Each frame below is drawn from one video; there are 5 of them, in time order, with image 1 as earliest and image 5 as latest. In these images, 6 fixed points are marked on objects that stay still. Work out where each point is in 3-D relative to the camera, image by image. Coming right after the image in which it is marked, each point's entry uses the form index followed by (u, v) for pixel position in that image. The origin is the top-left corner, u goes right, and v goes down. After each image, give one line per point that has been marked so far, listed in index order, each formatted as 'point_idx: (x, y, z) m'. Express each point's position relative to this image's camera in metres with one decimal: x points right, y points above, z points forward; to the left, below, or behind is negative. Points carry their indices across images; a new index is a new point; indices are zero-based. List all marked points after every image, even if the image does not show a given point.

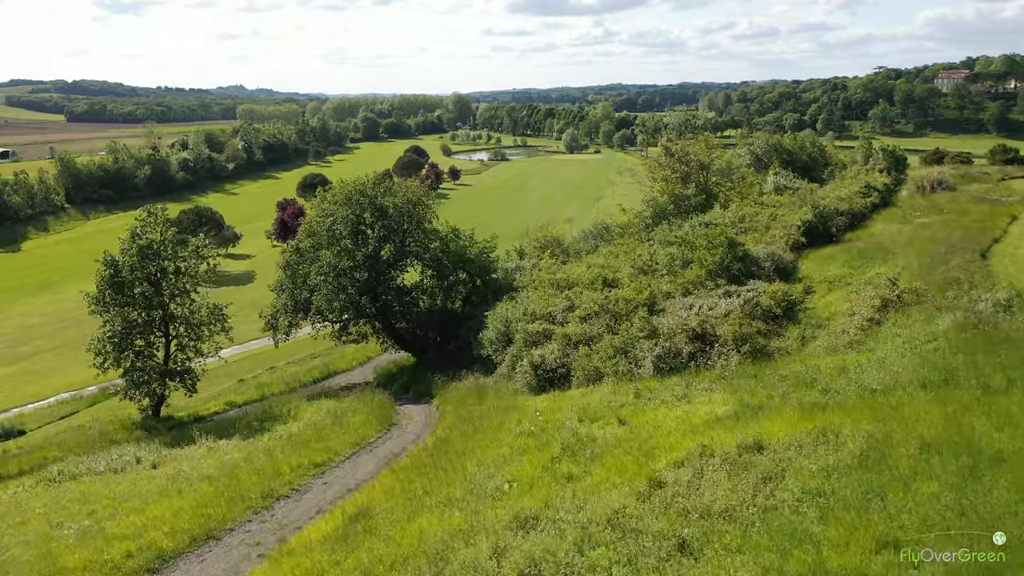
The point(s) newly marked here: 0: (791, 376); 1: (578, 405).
0: (+5.4, -1.8, +14.5) m
1: (+1.4, -2.5, +16.4) m
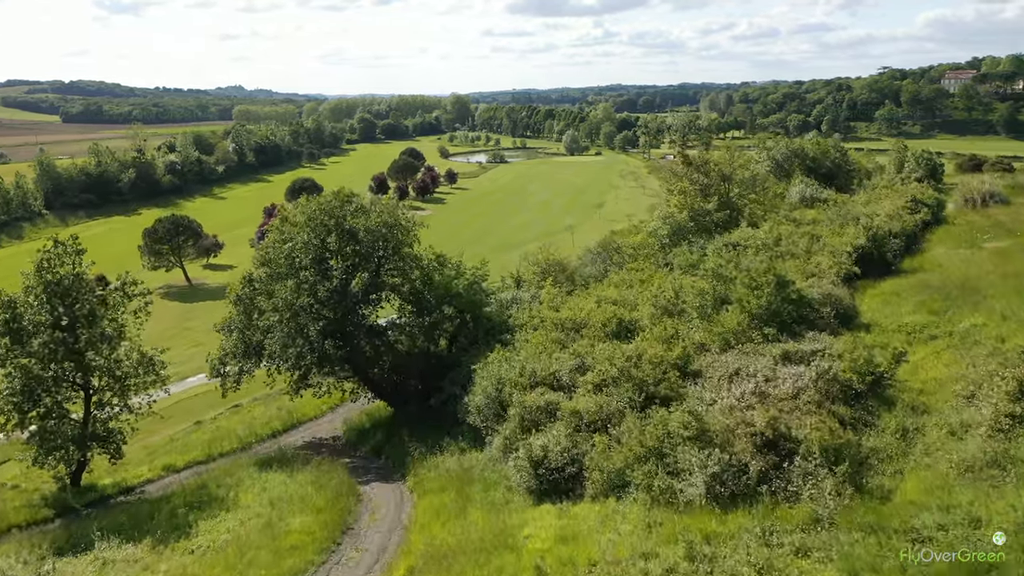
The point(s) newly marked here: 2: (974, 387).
0: (+5.2, -3.2, +9.2) m
1: (+1.3, -3.9, +11.1) m
2: (+9.0, -1.9, +14.7) m
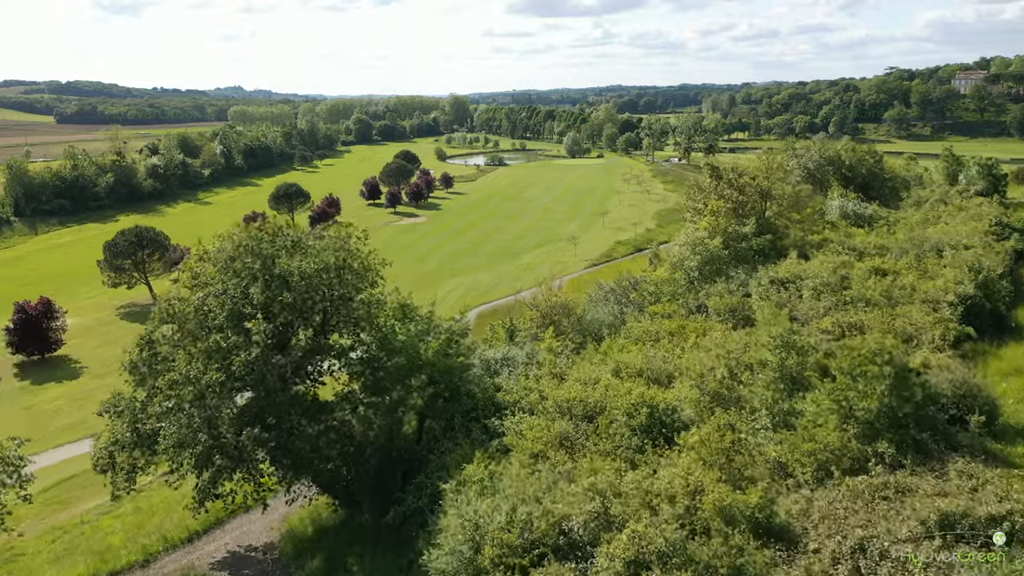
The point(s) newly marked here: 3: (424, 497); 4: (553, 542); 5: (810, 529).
0: (+4.9, -4.8, +2.3) m
1: (+1.0, -5.6, +4.2) m
2: (+8.7, -3.6, +7.8) m
3: (-2.0, -4.8, +17.4) m
4: (+0.7, -4.1, +12.3) m
5: (+4.5, -3.6, +11.5) m
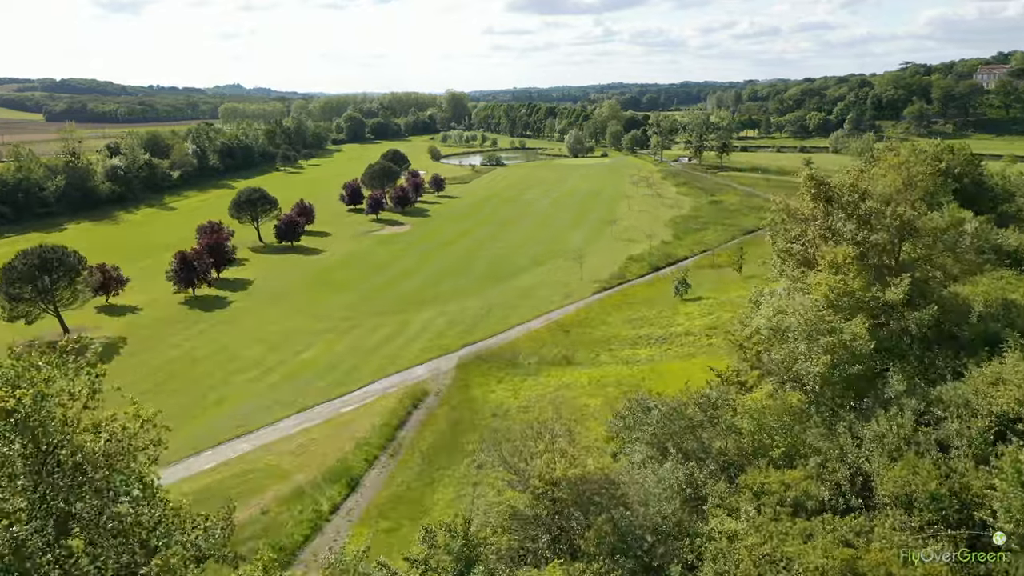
0: (+4.3, -7.5, -10.9) m
1: (+0.3, -8.3, -9.1) m
2: (+8.1, -6.3, -5.4) m
3: (-2.7, -7.5, +4.2) m
4: (0.0, -6.8, -1.0) m
5: (+3.8, -6.2, -1.7) m
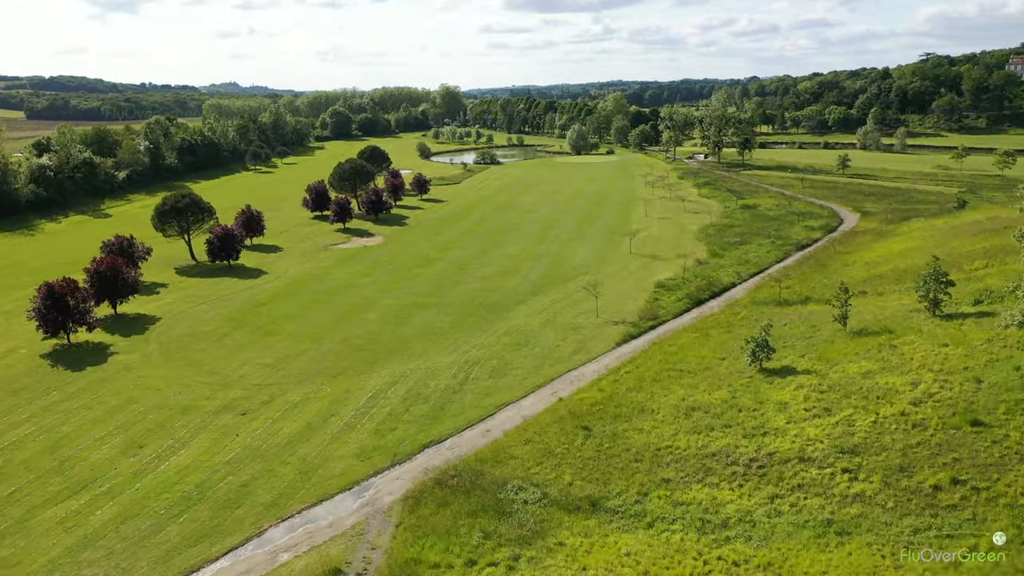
0: (+3.7, -10.6, -29.6) m
1: (-0.2, -11.4, -27.8) m
2: (+7.5, -9.3, -24.1) m
3: (-3.2, -10.5, -14.5) m
4: (-0.5, -9.8, -19.7) m
5: (+3.3, -9.3, -20.4) m
